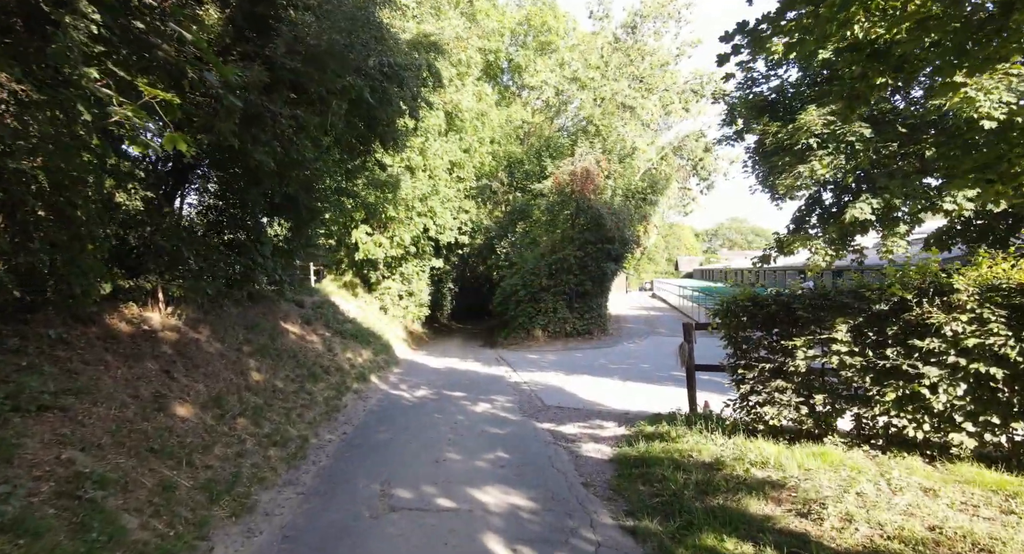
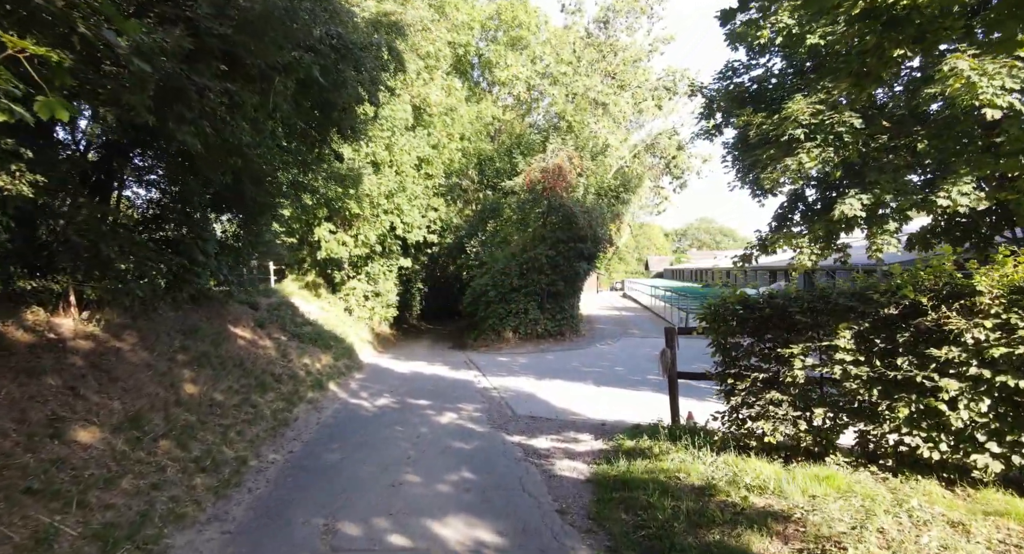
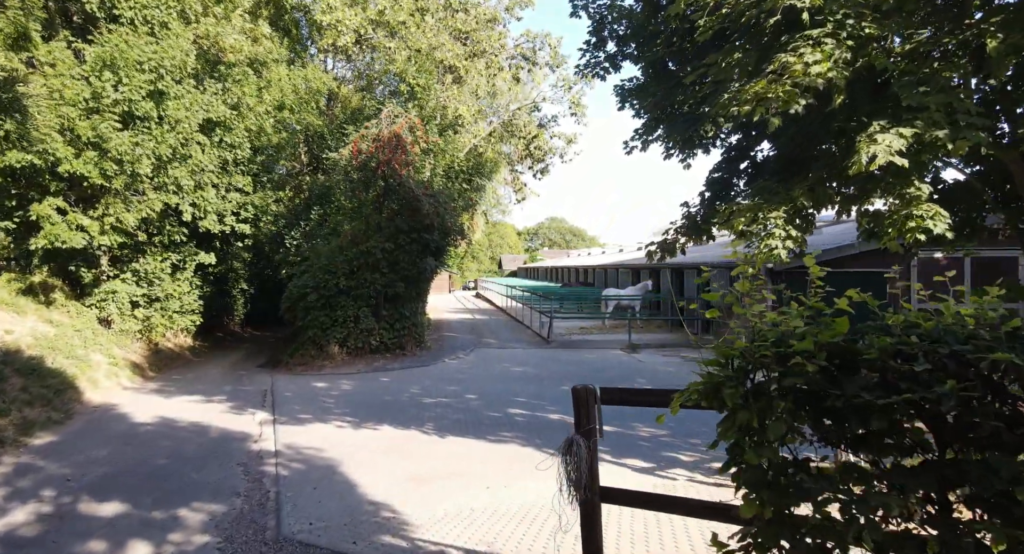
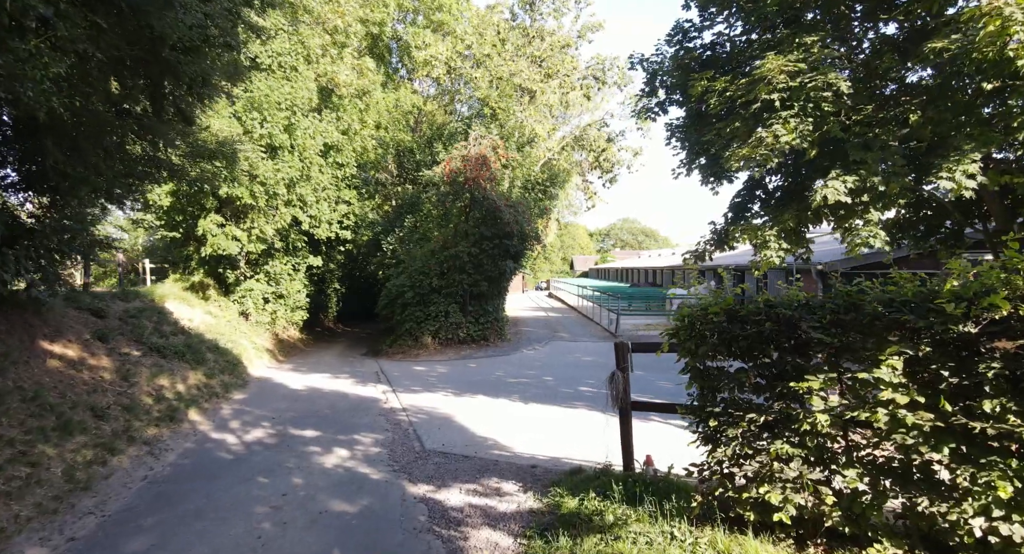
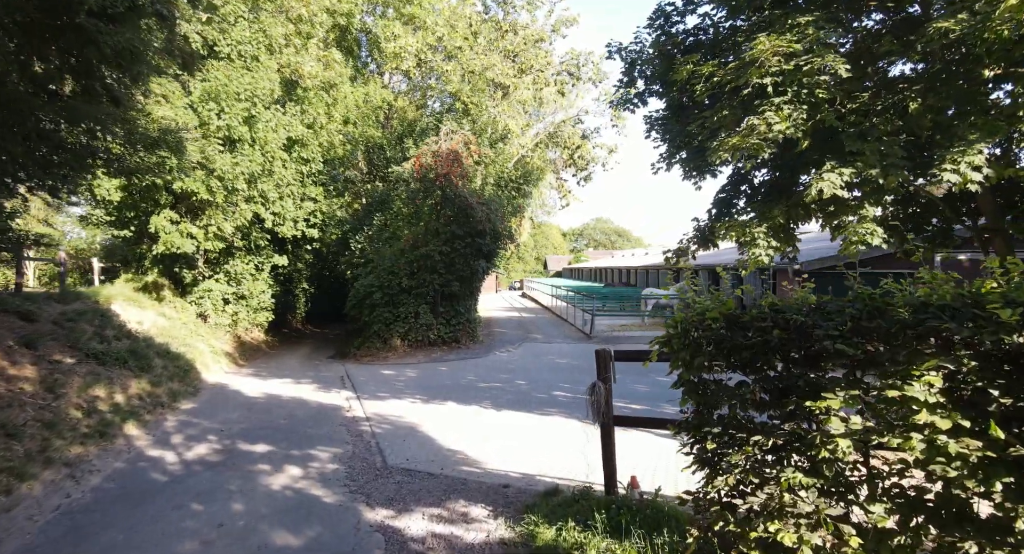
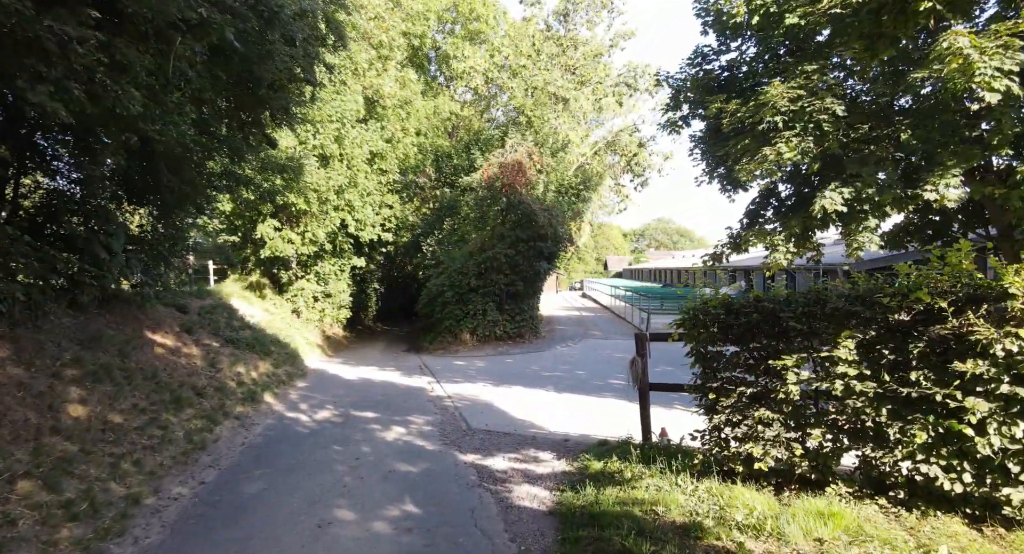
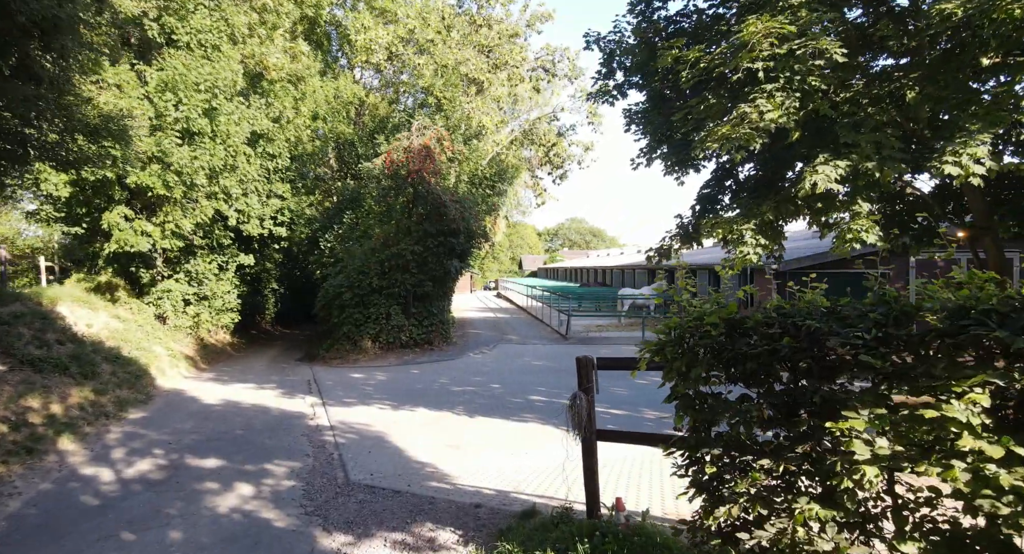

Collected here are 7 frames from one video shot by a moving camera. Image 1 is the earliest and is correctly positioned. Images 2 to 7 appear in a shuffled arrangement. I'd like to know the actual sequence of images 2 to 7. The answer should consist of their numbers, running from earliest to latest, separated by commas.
2, 6, 4, 5, 7, 3
